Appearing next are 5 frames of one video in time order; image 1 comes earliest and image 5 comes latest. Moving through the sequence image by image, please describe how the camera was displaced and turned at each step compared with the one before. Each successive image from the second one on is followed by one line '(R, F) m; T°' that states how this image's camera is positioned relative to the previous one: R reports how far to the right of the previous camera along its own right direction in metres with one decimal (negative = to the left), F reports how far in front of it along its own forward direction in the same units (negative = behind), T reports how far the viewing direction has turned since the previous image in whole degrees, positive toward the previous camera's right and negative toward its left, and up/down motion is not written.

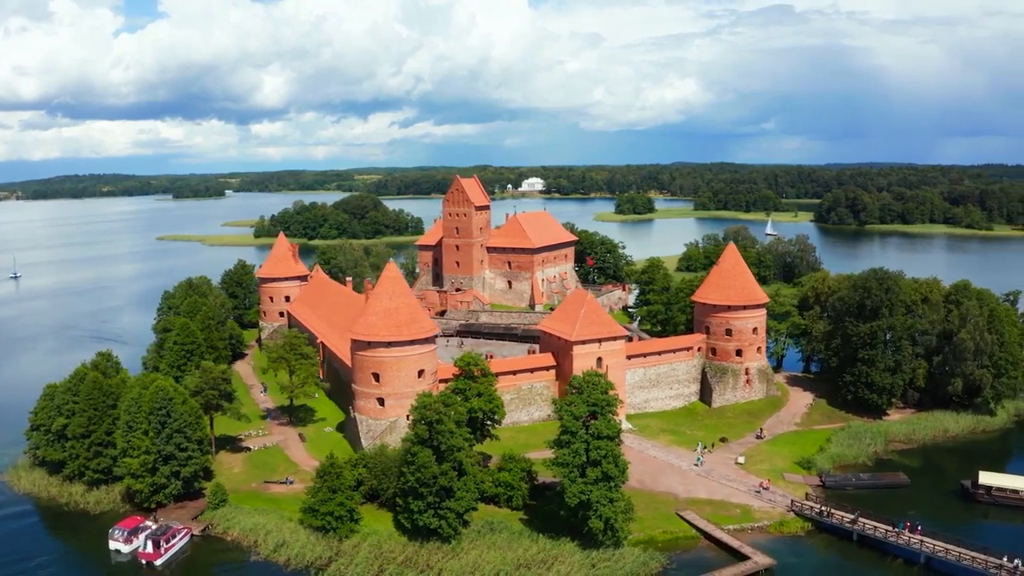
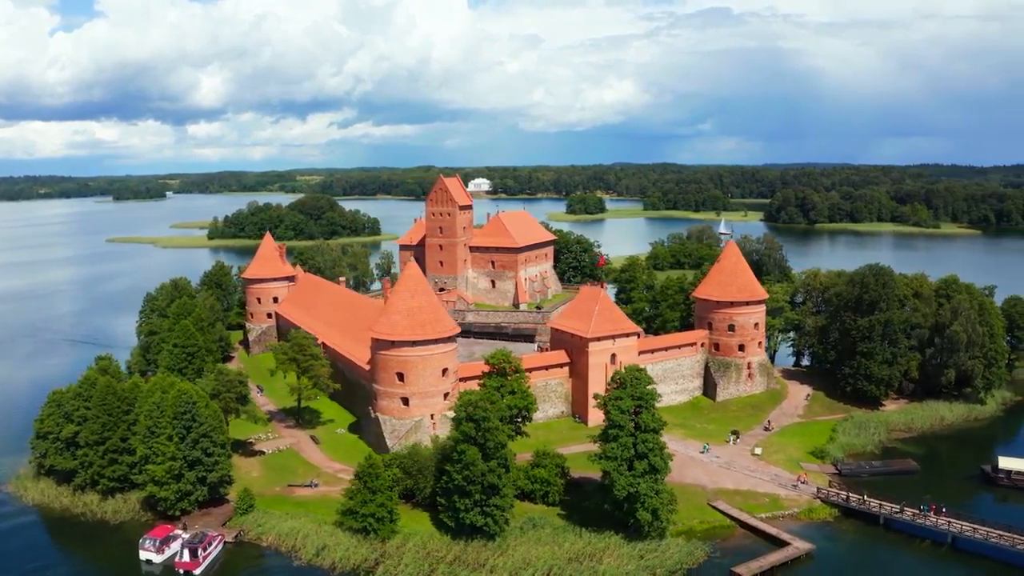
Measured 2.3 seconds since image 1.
(-3.3, -0.1) m; +4°
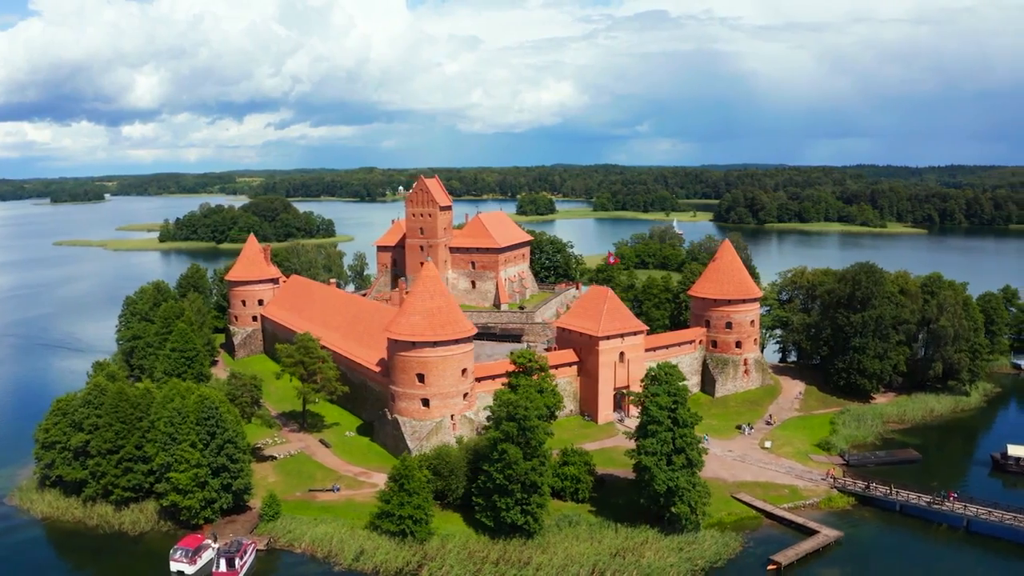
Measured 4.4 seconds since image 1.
(-3.2, -0.1) m; +4°
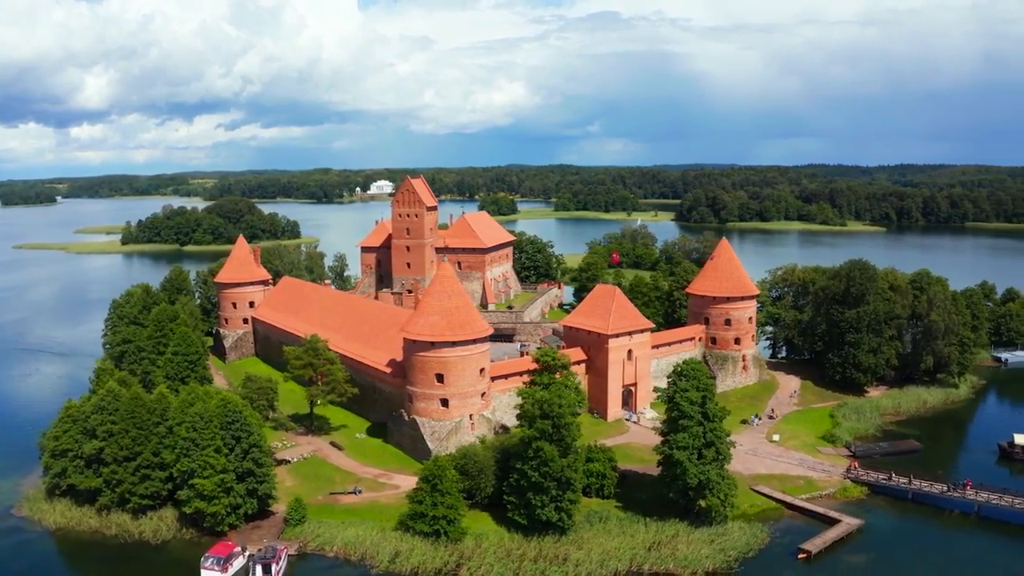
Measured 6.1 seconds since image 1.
(-2.6, -0.1) m; +3°
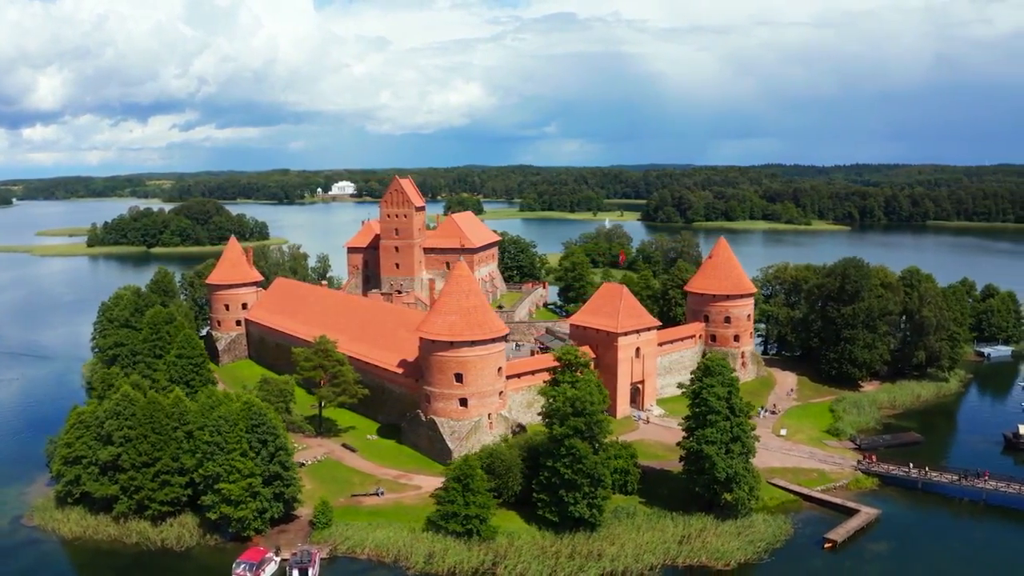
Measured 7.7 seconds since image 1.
(-2.4, -0.2) m; +3°
